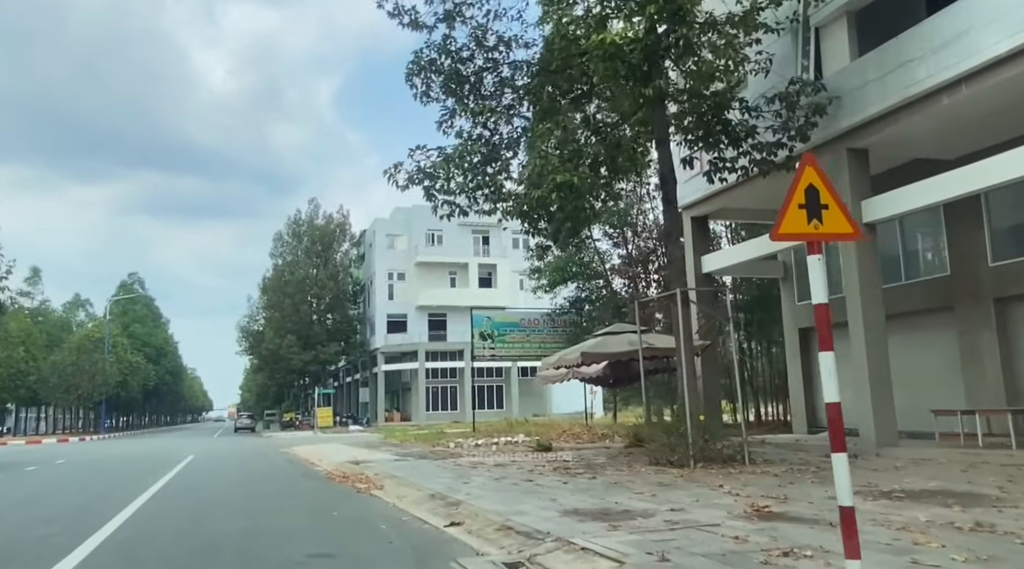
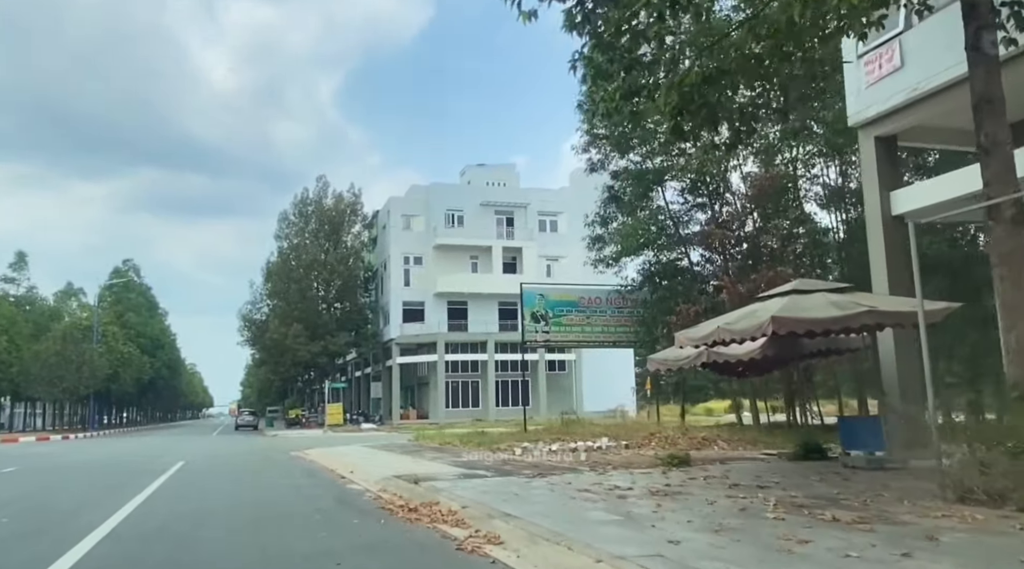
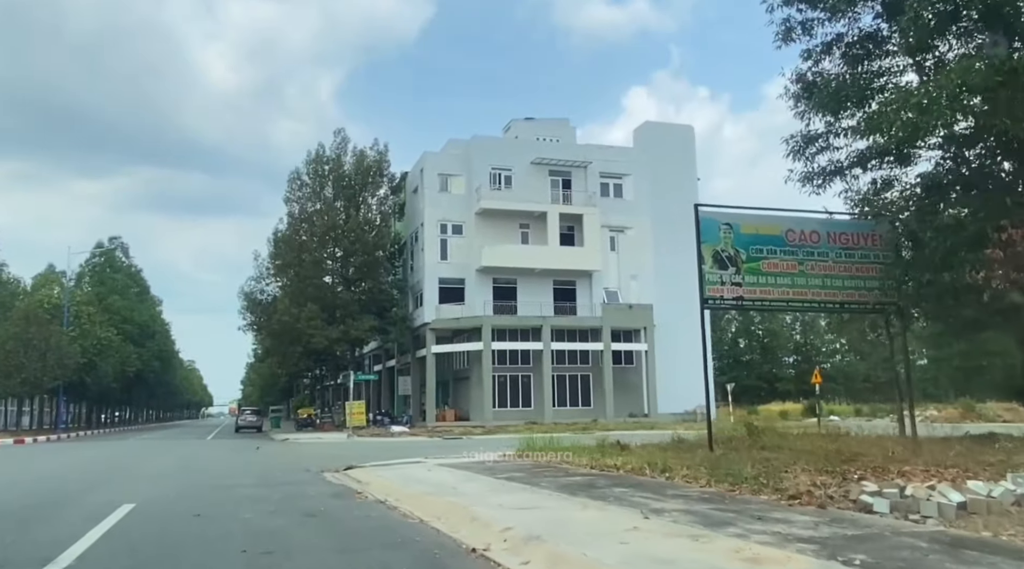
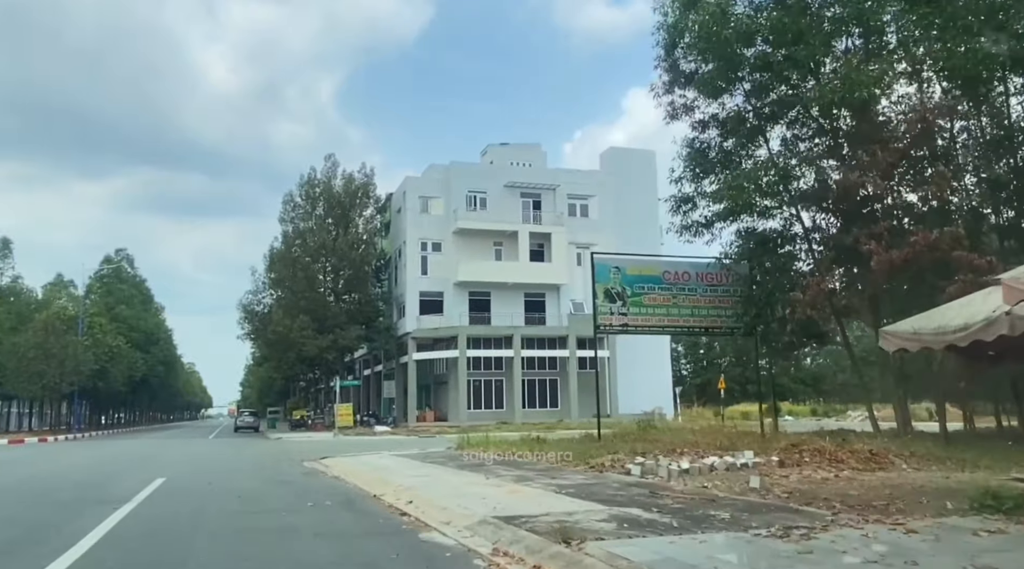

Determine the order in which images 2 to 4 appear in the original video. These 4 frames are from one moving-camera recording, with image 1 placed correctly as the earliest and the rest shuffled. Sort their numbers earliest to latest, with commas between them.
2, 4, 3
